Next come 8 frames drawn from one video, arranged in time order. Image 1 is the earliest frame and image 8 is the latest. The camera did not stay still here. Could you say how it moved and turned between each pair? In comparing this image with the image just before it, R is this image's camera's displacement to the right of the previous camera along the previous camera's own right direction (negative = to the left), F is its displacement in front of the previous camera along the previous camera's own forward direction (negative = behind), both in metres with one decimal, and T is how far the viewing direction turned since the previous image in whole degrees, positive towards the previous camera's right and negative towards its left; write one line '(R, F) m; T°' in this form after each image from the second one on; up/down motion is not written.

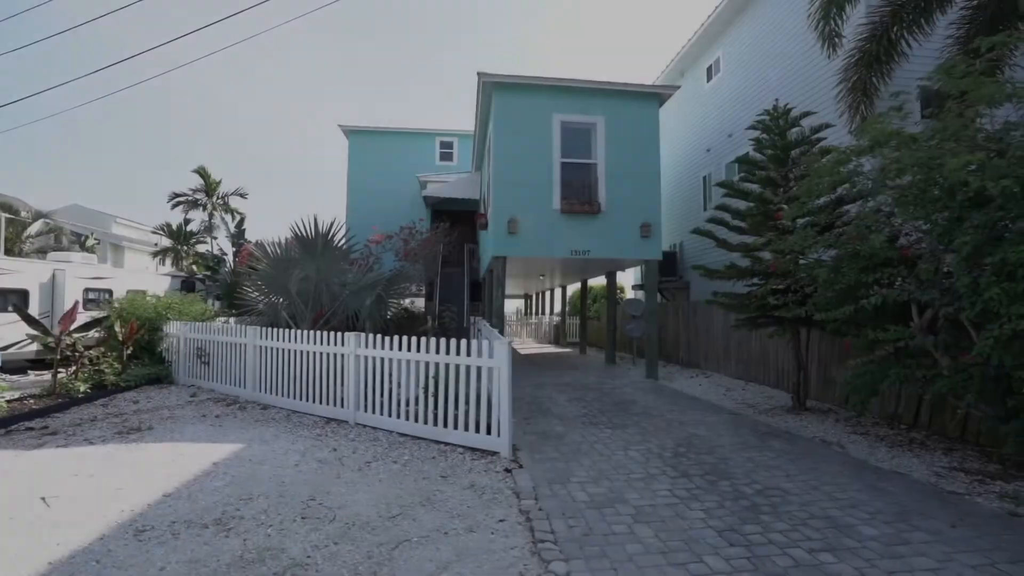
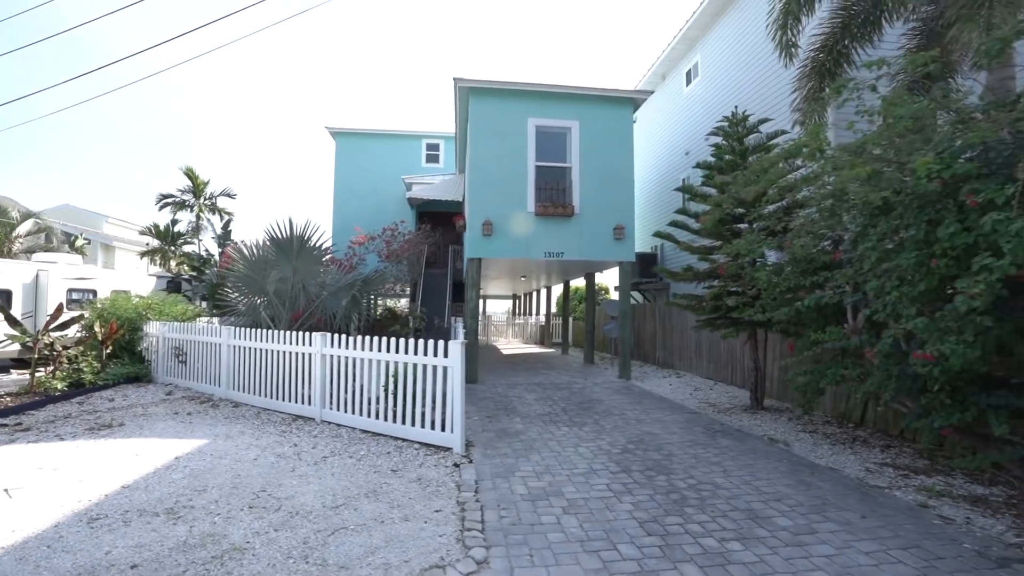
(+0.4, -0.3) m; 0°
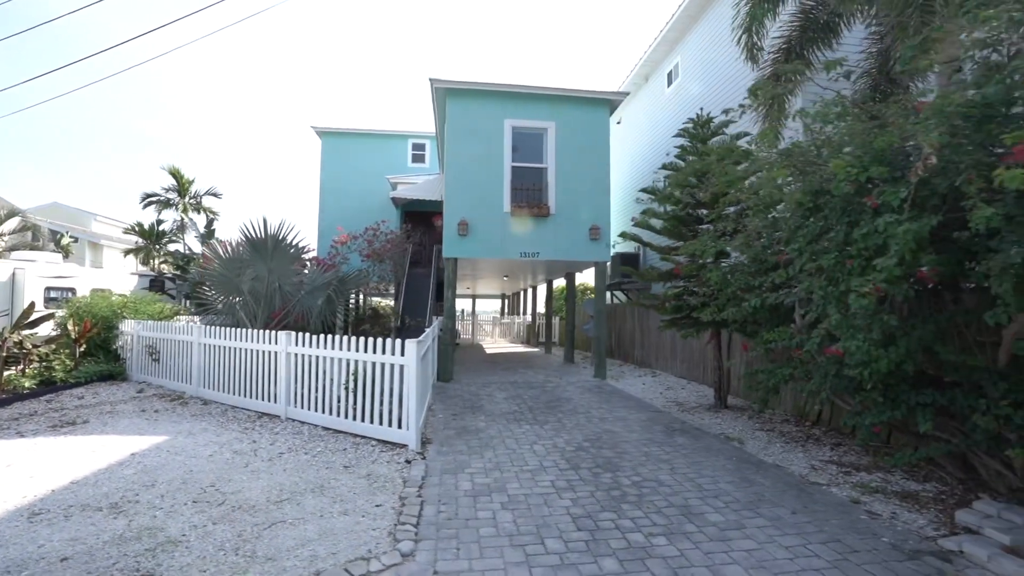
(+0.4, -0.1) m; 0°
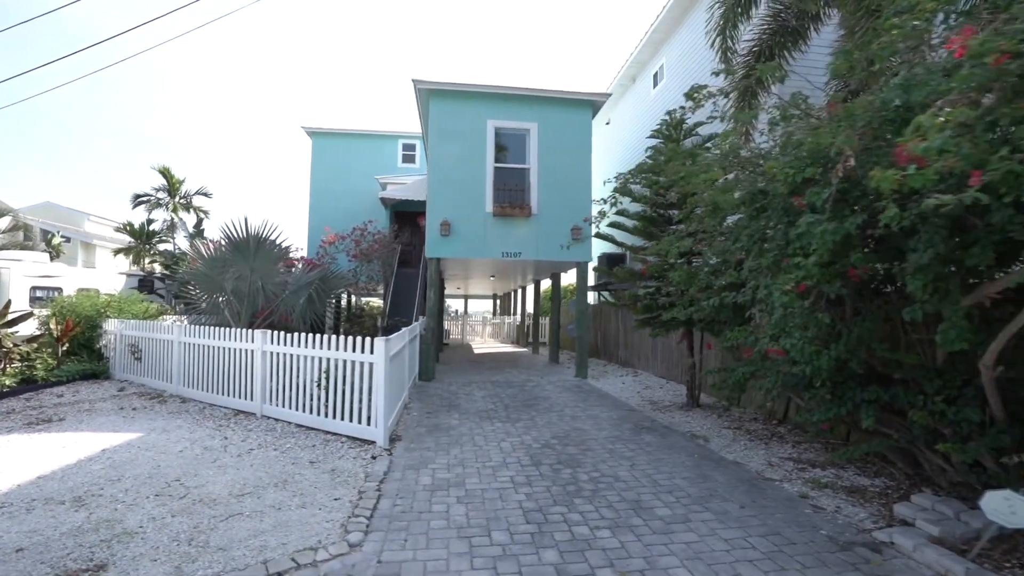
(+0.3, -0.1) m; 0°
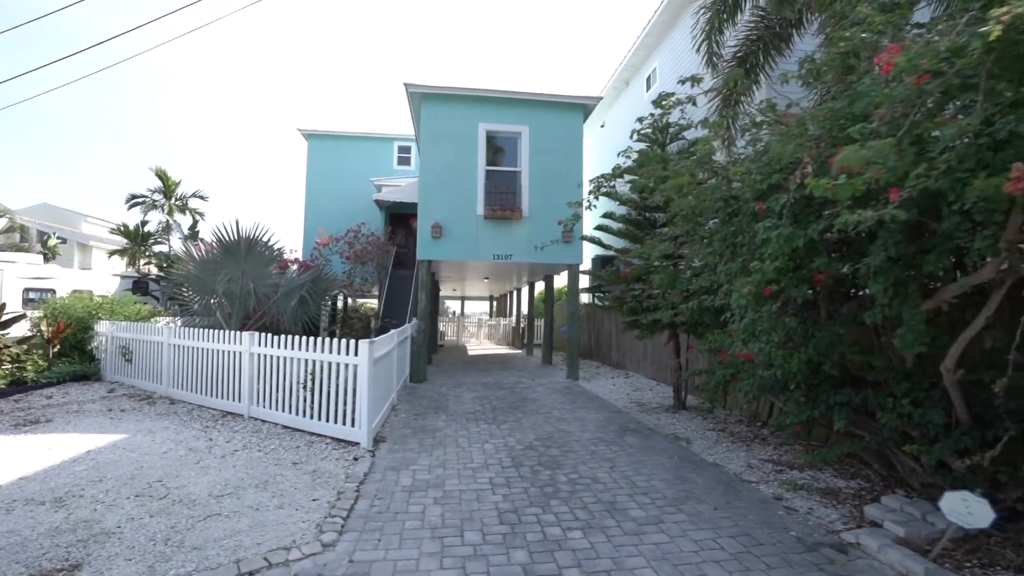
(+0.2, -0.1) m; 0°
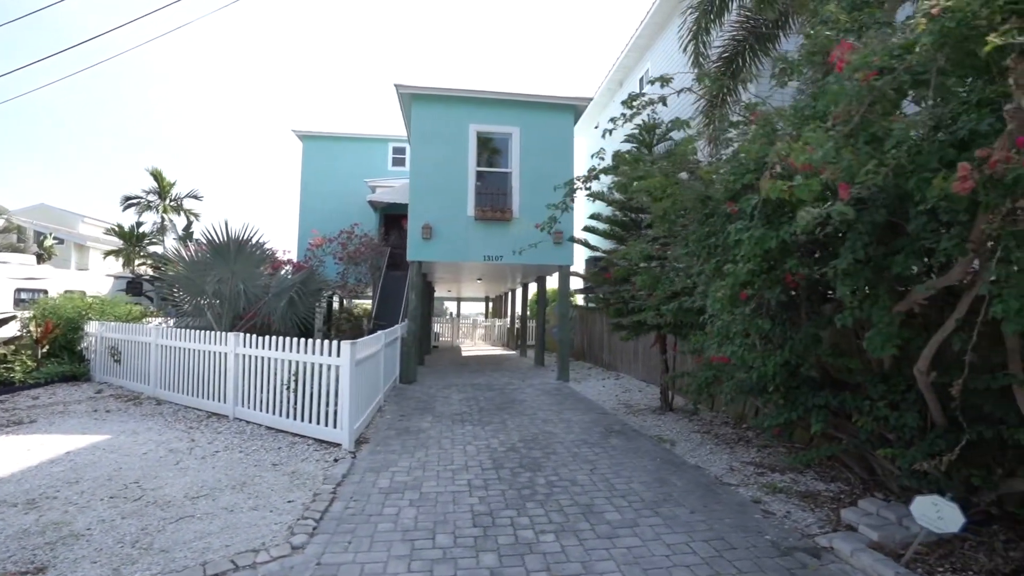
(+0.2, 0.0) m; 0°
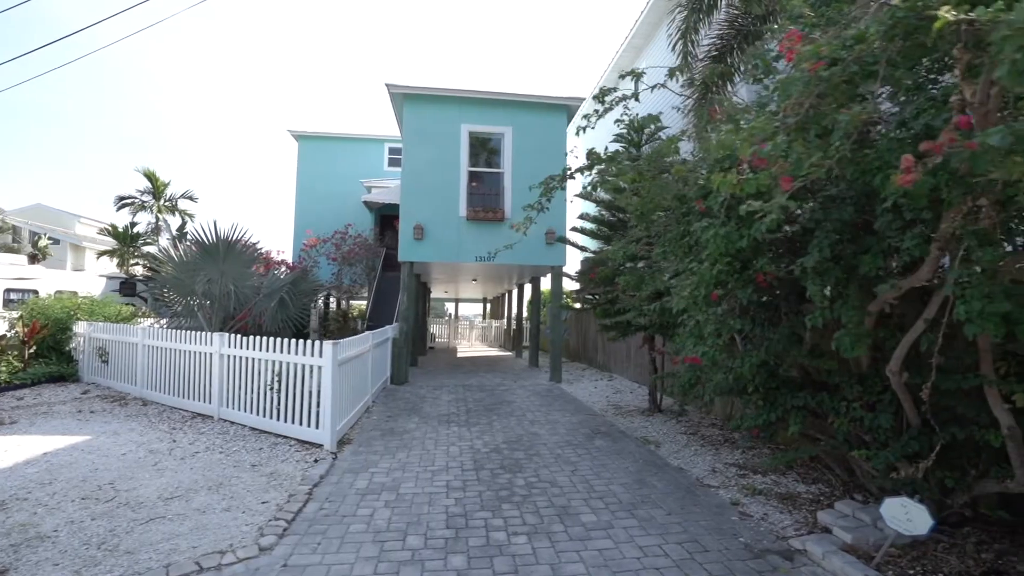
(+0.2, 0.0) m; 0°
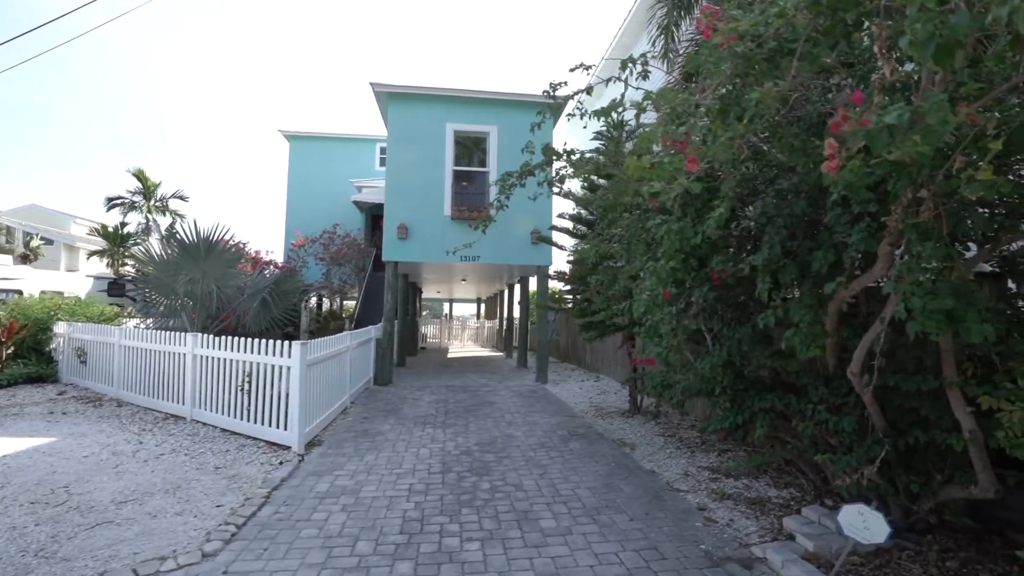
(+0.3, +0.1) m; 0°
